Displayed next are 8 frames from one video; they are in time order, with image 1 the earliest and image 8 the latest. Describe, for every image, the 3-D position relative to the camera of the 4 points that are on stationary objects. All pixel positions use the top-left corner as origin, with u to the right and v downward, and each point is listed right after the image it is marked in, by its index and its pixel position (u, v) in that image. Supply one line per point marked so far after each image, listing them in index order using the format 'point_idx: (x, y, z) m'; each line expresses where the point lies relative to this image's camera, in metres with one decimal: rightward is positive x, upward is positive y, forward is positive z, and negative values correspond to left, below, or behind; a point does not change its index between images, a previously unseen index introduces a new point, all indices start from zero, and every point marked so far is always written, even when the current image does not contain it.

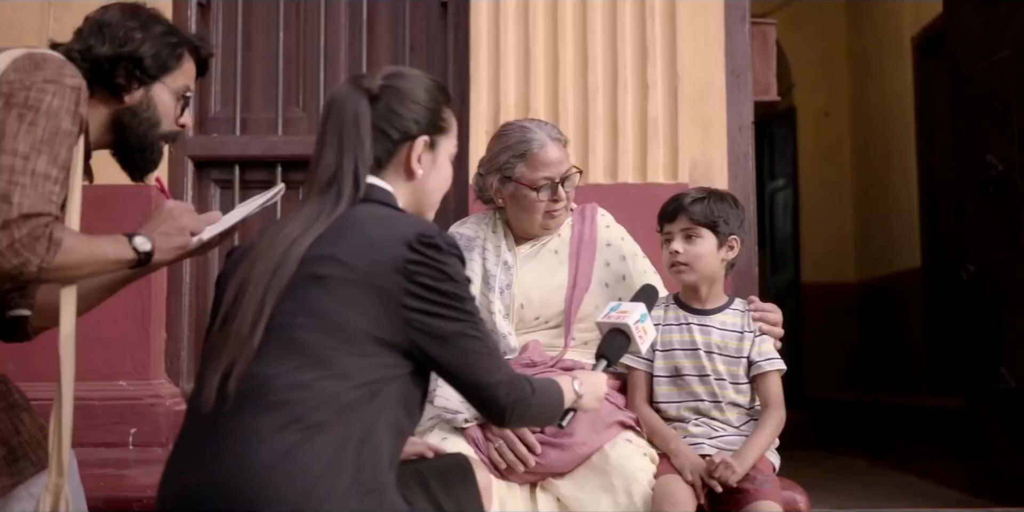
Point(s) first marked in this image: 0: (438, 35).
0: (-0.2, +0.6, +3.0) m
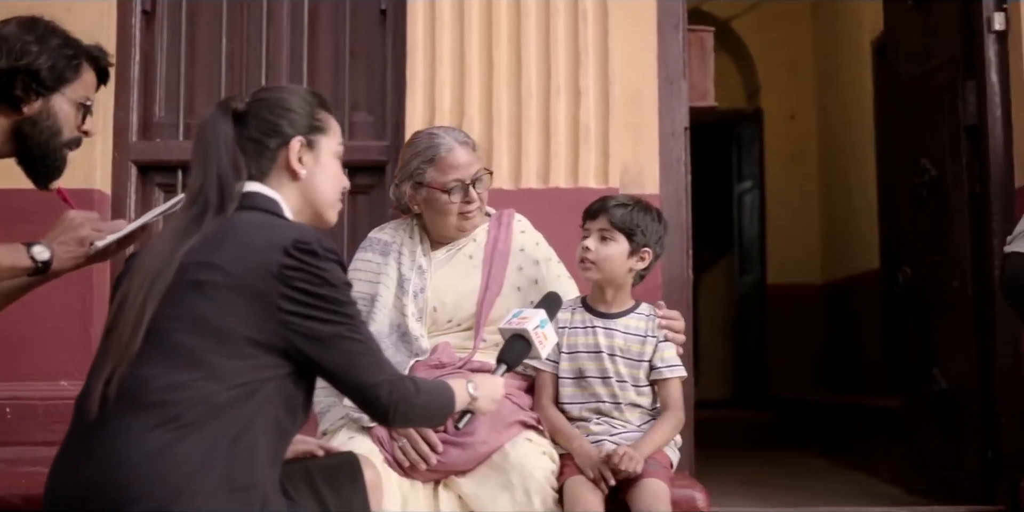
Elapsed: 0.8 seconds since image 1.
0: (-0.4, +0.6, +3.0) m
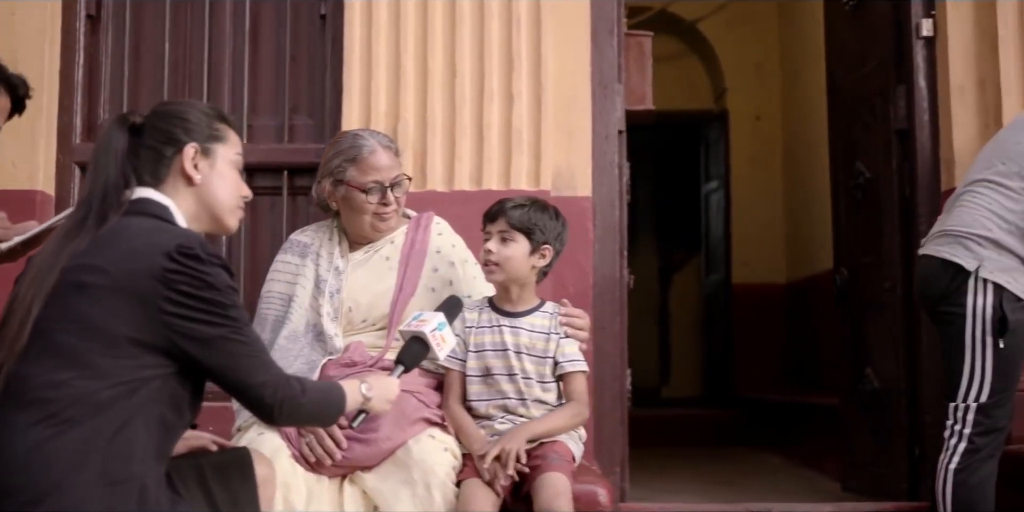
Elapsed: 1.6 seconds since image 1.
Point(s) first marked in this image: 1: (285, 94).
0: (-0.5, +0.6, +3.1) m
1: (-0.6, +0.5, +3.1) m
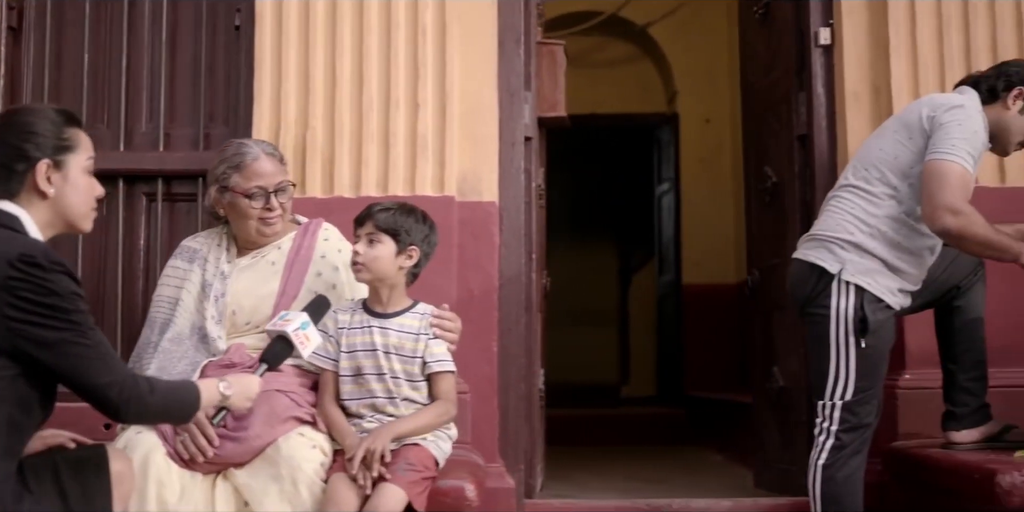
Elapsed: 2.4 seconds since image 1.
0: (-0.8, +0.6, +3.2) m
1: (-0.9, +0.4, +3.2) m
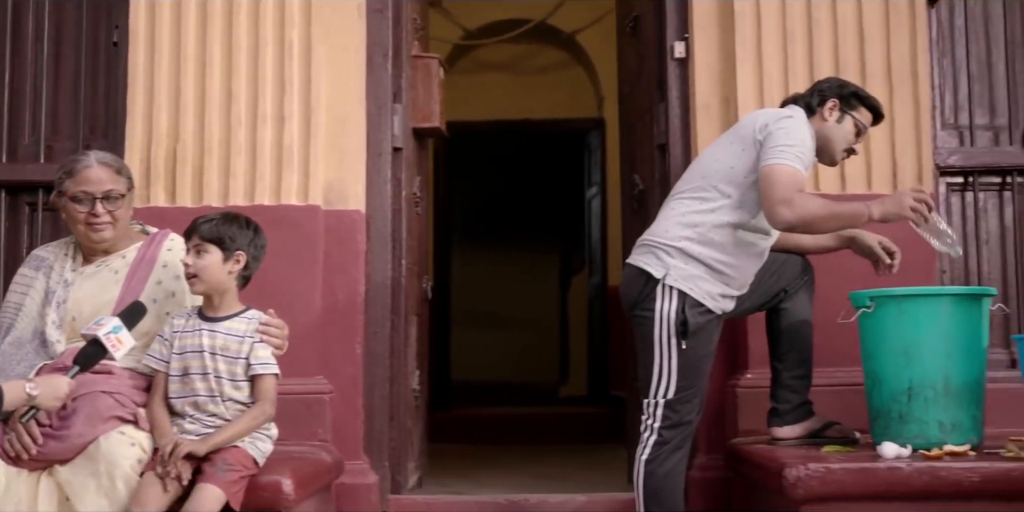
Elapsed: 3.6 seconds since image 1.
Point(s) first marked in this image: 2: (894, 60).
0: (-1.2, +0.6, +3.3) m
1: (-1.3, +0.4, +3.3) m
2: (+1.1, +0.6, +3.2) m
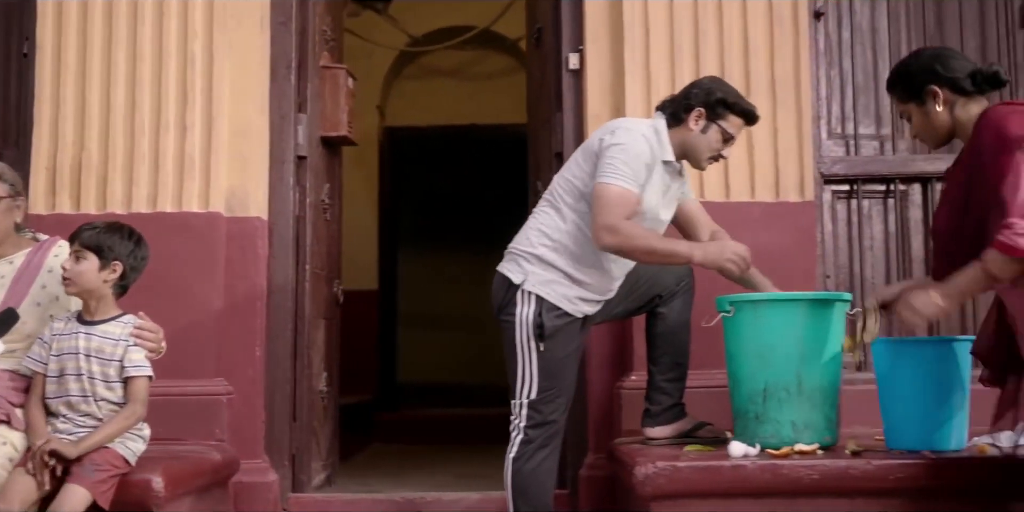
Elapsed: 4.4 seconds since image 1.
0: (-1.5, +0.5, +3.4) m
1: (-1.6, +0.4, +3.4) m
2: (+0.8, +0.5, +3.3) m
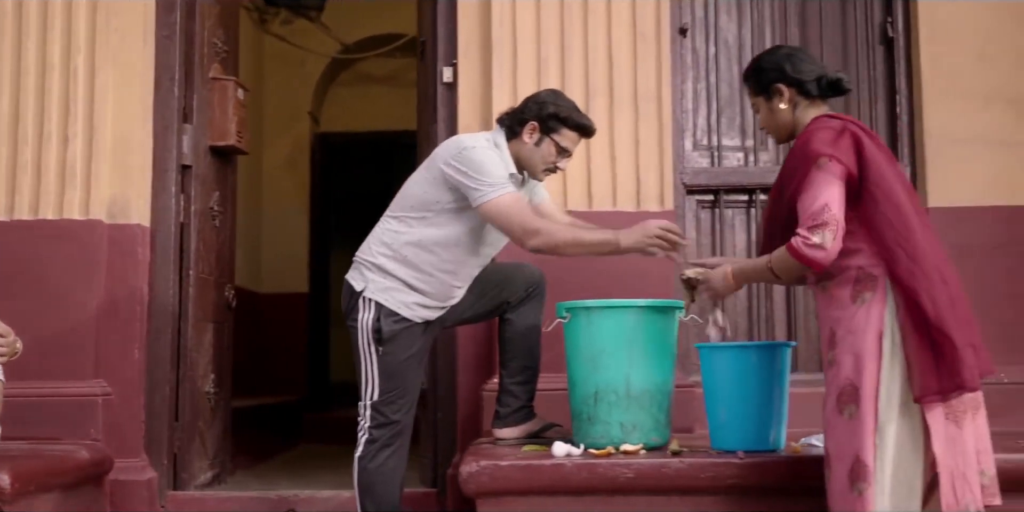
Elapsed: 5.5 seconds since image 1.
0: (-1.9, +0.5, +3.5) m
1: (-2.0, +0.4, +3.5) m
2: (+0.4, +0.5, +3.4) m
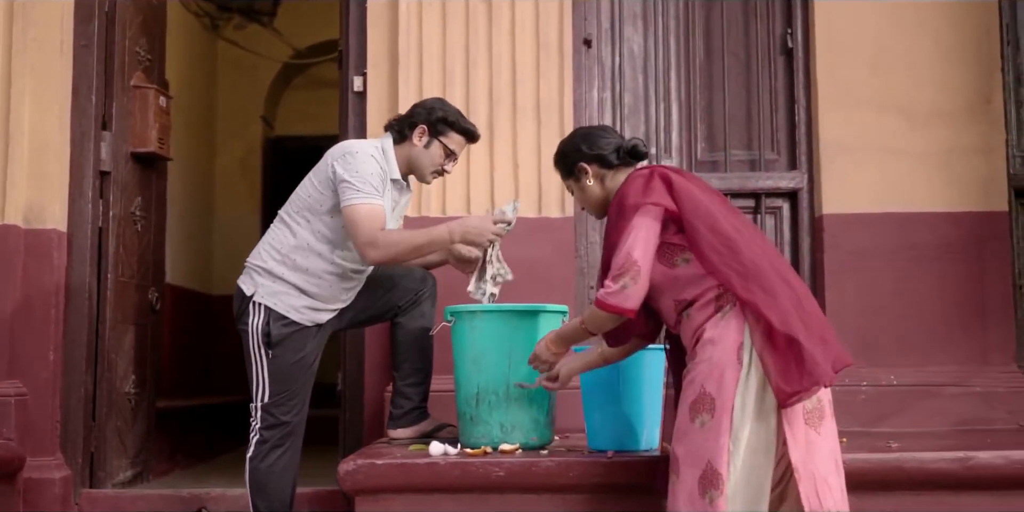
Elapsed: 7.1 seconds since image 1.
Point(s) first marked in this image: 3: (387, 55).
0: (-2.2, +0.5, +3.6) m
1: (-2.3, +0.4, +3.6) m
2: (+0.1, +0.5, +3.5) m
3: (-0.4, +0.6, +3.6) m
